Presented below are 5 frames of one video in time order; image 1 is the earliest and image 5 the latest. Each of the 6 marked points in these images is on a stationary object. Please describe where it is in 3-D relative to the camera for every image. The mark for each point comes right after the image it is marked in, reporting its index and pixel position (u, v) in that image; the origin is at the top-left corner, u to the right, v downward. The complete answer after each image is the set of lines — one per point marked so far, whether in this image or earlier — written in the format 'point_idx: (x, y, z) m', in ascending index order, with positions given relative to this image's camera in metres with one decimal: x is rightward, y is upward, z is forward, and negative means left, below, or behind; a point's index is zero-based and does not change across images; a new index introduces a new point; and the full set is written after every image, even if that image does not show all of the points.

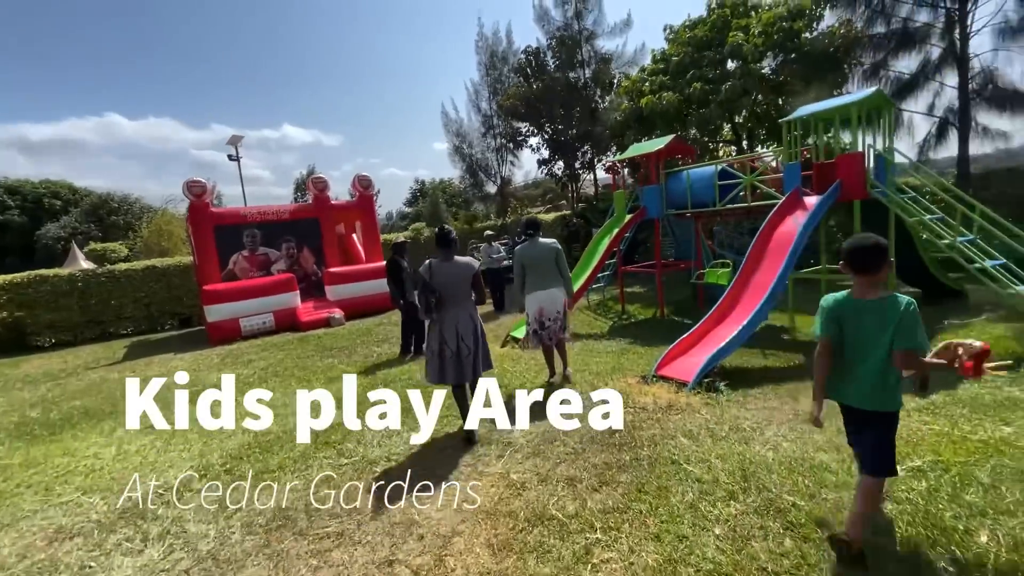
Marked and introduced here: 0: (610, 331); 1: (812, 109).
0: (+2.0, -0.9, +9.8) m
1: (+4.9, +3.0, +7.8) m
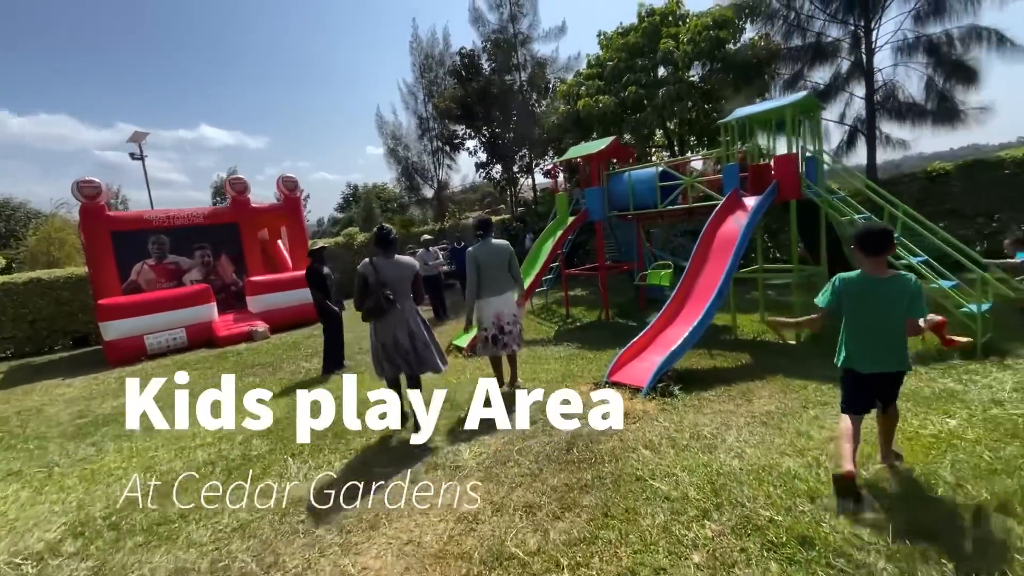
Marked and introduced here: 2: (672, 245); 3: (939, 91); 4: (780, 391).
0: (+0.9, -0.9, +9.5) m
1: (+3.9, +3.0, +8.0) m
2: (+4.9, +1.3, +14.6) m
3: (+11.4, +5.2, +12.7) m
4: (+3.0, -1.2, +5.3) m
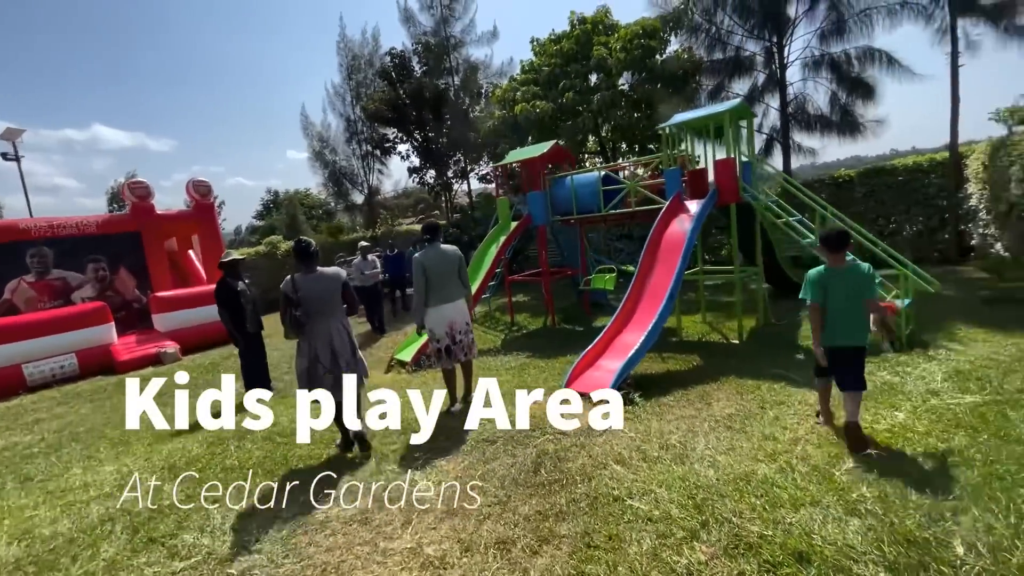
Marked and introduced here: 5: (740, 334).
0: (-0.2, -1.1, +9.2) m
1: (+3.0, +2.9, +8.2) m
2: (+3.0, +1.2, +14.8) m
3: (+9.6, +5.3, +13.9) m
4: (+2.5, -1.2, +5.3) m
5: (+3.6, -0.7, +7.5) m
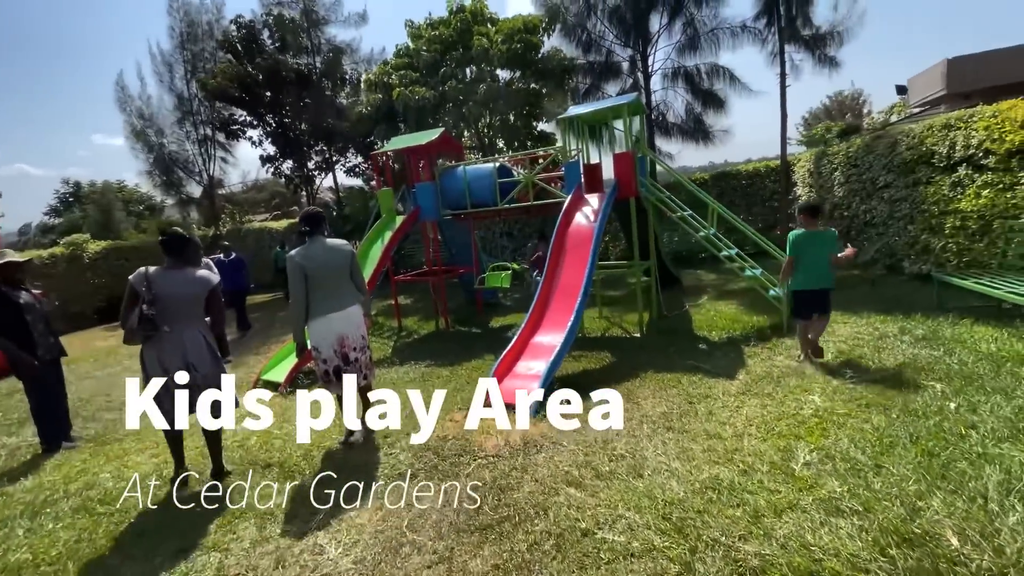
0: (-2.0, -1.1, +8.2) m
1: (+1.1, +3.0, +8.0) m
2: (-0.6, +1.2, +14.5) m
3: (+5.9, +5.6, +15.4) m
4: (+1.6, -1.1, +5.2) m
5: (+2.0, -0.6, +7.5) m
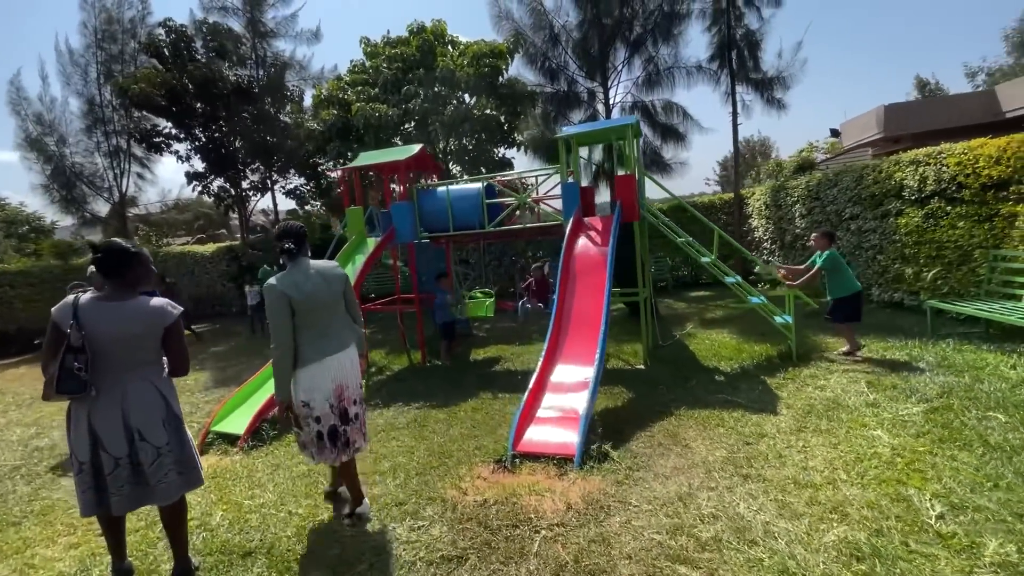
0: (-2.1, -1.6, +7.1) m
1: (+1.0, +2.5, +7.7) m
2: (-1.6, +0.4, +13.7) m
3: (+4.7, +4.6, +15.8) m
4: (+1.9, -1.4, +4.7) m
5: (+2.0, -1.0, +7.1) m
